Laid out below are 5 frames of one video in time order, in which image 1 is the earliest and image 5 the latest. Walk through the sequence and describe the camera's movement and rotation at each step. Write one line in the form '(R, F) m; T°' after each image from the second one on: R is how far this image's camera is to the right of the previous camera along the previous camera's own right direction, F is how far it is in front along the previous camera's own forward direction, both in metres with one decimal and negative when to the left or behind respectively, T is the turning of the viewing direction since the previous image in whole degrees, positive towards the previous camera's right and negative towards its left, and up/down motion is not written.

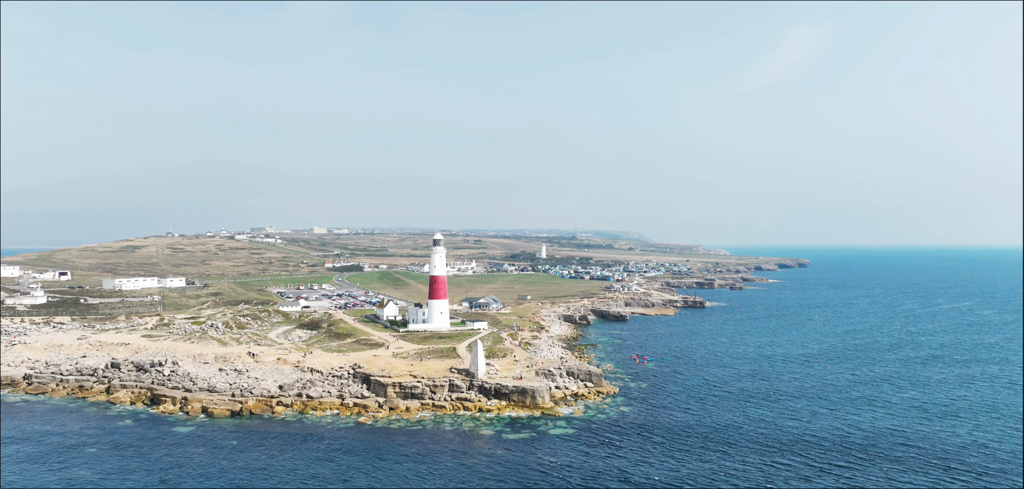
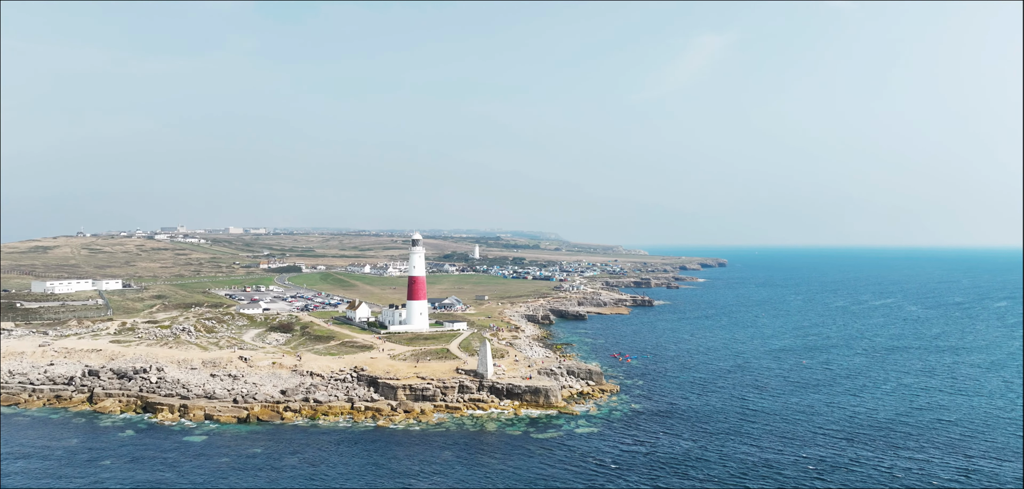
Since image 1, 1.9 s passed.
(-8.6, -1.3) m; +7°
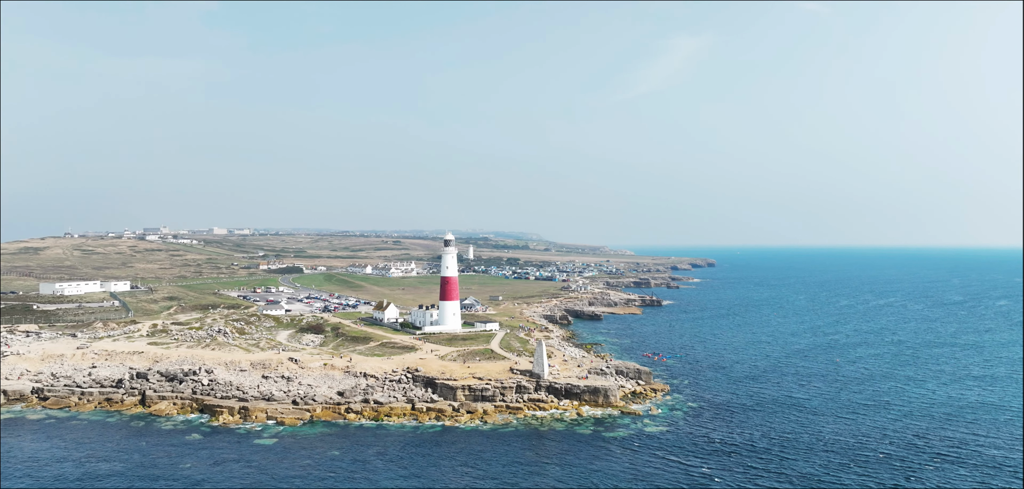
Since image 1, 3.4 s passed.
(-7.5, +0.1) m; +2°
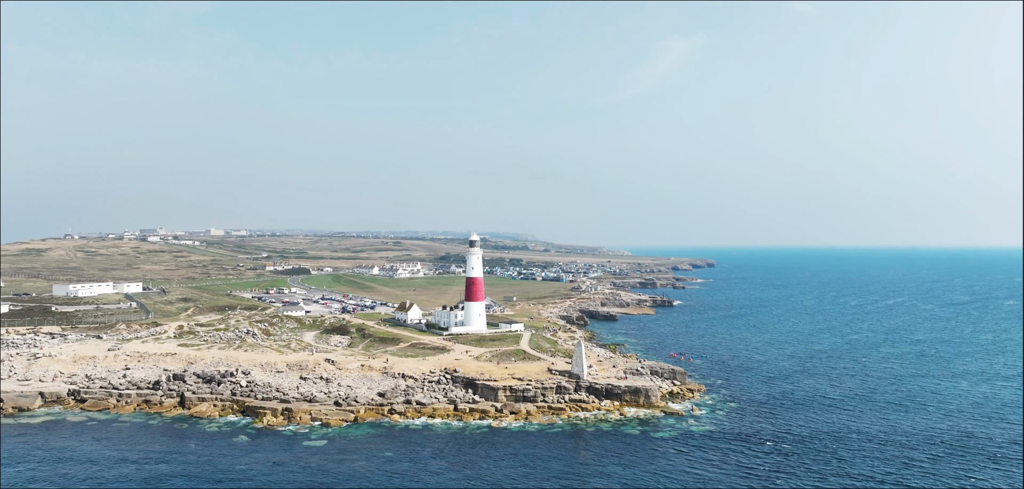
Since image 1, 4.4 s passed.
(-4.5, +0.2) m; 0°
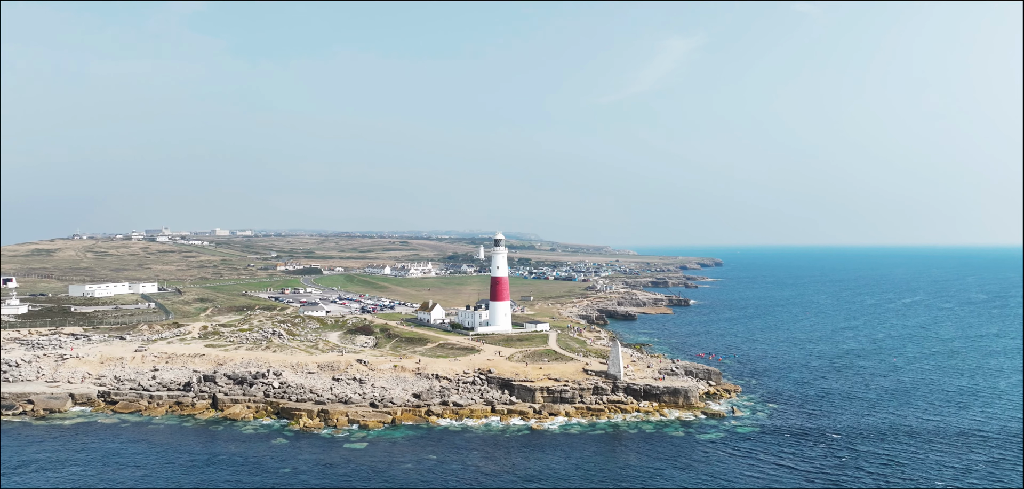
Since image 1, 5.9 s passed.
(-3.3, +1.1) m; 0°
